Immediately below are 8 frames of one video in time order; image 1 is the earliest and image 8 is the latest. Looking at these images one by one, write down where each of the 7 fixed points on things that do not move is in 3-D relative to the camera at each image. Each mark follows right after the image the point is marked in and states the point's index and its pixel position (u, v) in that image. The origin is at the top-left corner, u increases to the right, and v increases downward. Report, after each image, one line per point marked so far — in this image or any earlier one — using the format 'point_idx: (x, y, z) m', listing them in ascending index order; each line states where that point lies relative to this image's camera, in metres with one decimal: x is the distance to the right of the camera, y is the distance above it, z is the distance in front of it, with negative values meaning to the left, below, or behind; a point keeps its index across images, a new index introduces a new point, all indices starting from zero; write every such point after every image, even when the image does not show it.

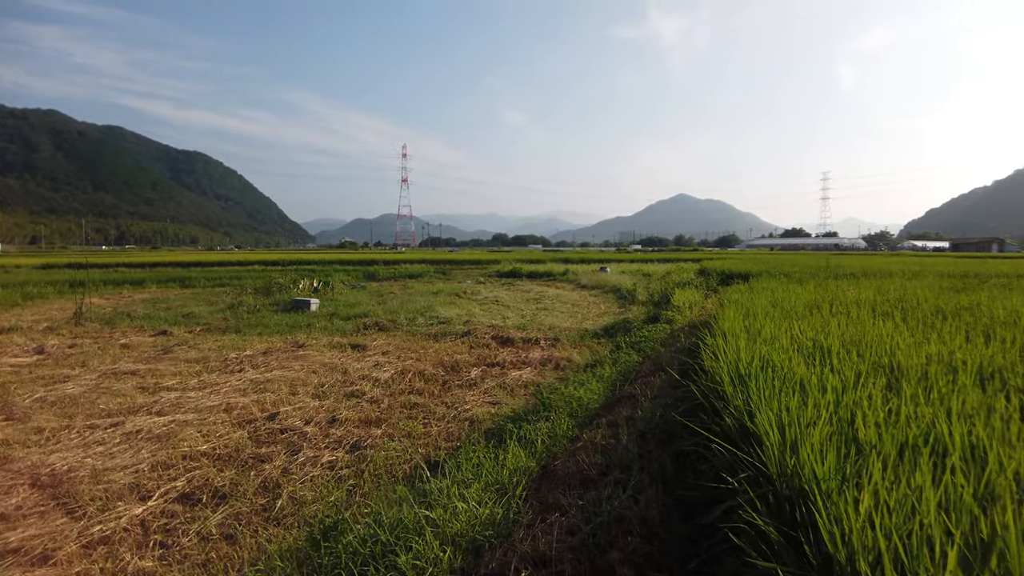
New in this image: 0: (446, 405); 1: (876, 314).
0: (-0.7, -1.1, +4.2) m
1: (+2.7, -0.5, +3.3) m
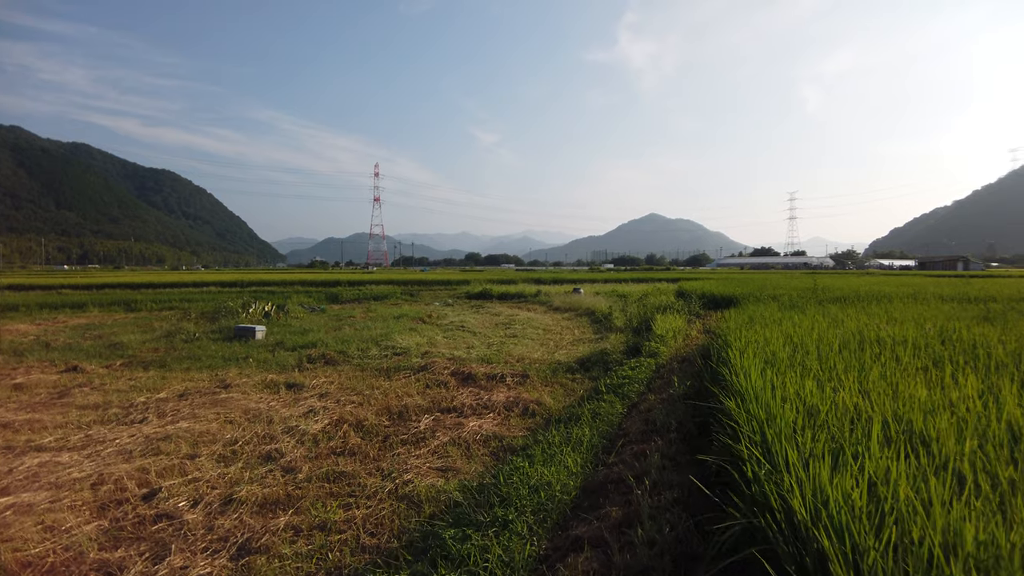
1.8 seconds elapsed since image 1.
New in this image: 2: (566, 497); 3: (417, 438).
0: (-1.0, -1.4, +3.3) m
1: (+2.4, -0.7, +2.6) m
2: (+0.3, -1.4, +2.6) m
3: (-0.9, -1.3, +3.7) m
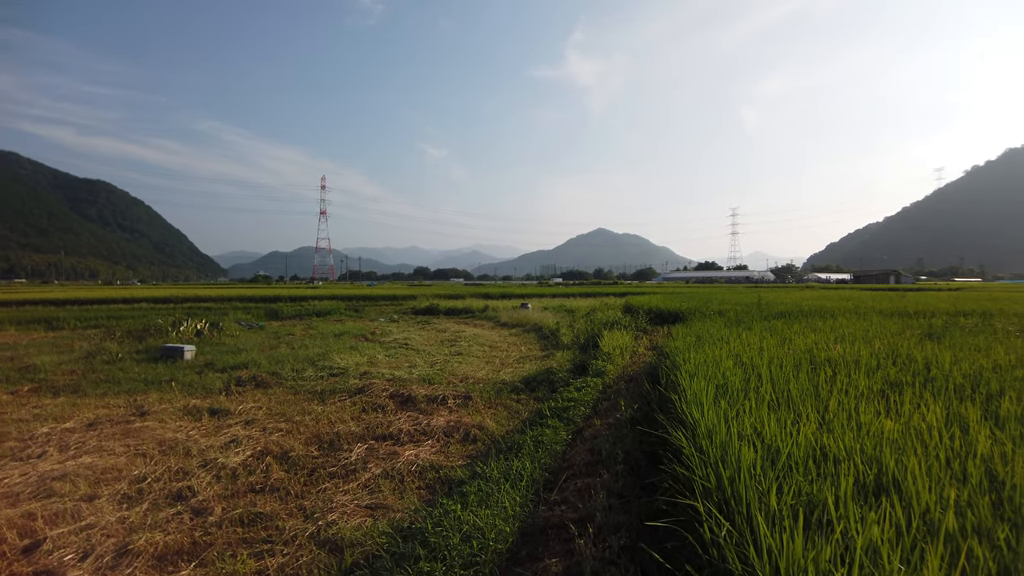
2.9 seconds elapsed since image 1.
0: (-1.4, -1.5, +2.9) m
1: (+2.0, -0.8, +2.6) m
2: (0.0, -1.5, +2.4) m
3: (-1.4, -1.4, +3.4) m
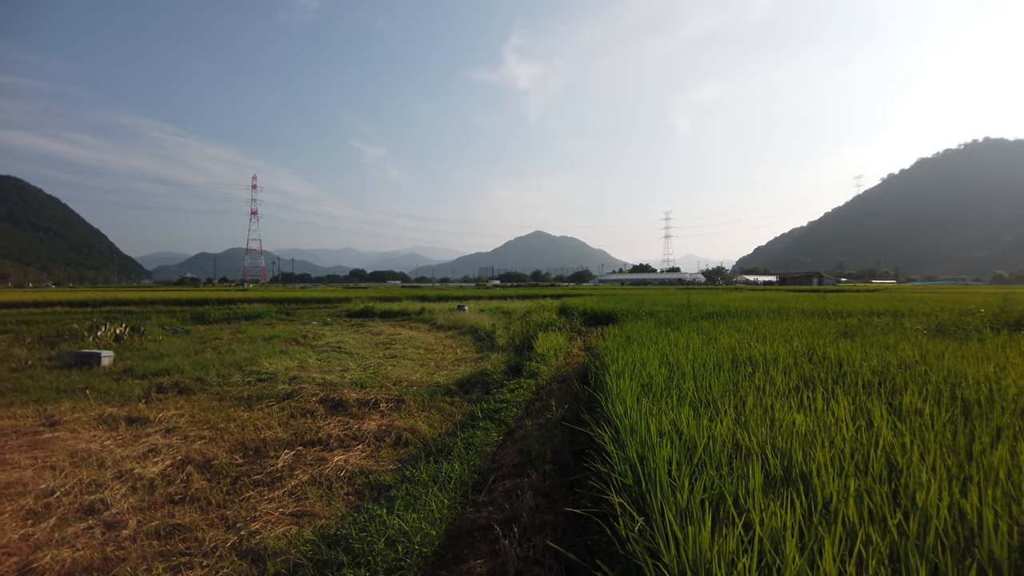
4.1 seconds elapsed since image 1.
0: (-1.9, -1.6, +2.8) m
1: (+1.6, -0.8, +2.7) m
2: (-0.5, -1.5, +2.4) m
3: (-1.9, -1.5, +3.3) m
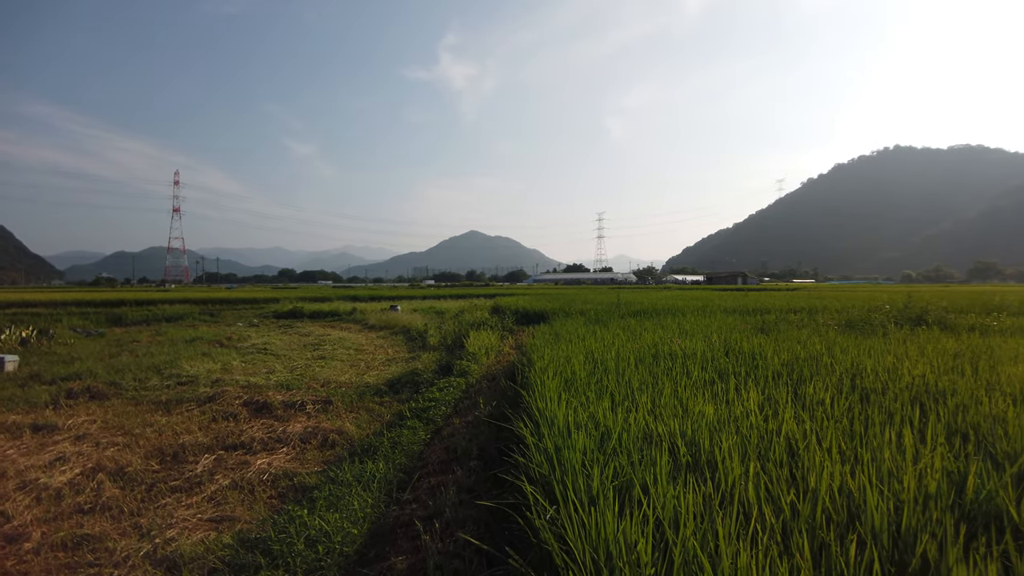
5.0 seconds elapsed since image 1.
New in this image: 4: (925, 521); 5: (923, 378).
0: (-2.4, -1.6, +2.7) m
1: (+1.1, -0.8, +2.8) m
2: (-0.9, -1.5, +2.4) m
3: (-2.4, -1.5, +3.2) m
4: (+2.1, -1.1, +2.2) m
5: (+3.1, -0.7, +3.3) m
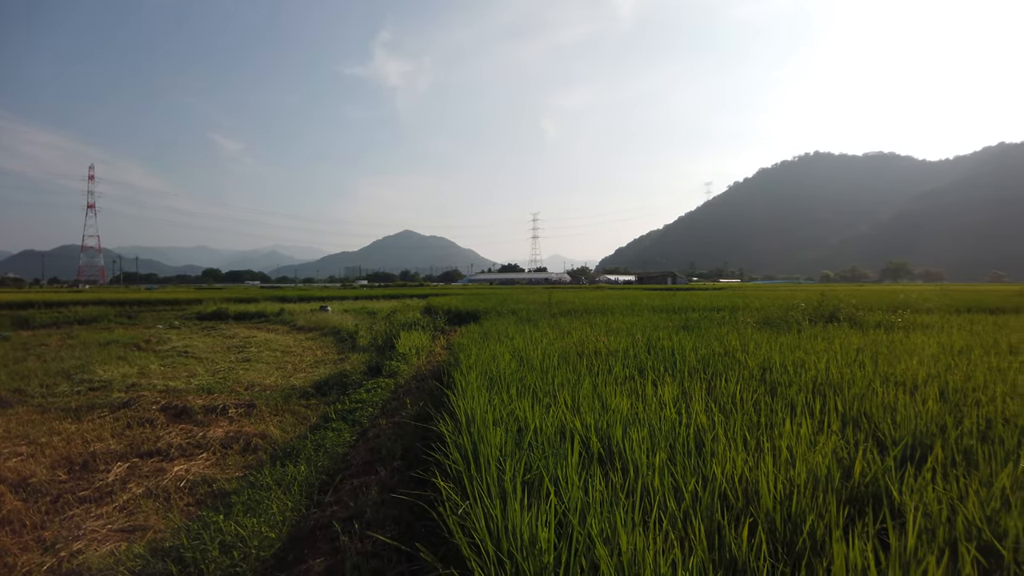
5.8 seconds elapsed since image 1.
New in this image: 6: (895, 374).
0: (-2.9, -1.6, +2.6) m
1: (+0.6, -0.8, +2.9) m
2: (-1.4, -1.5, +2.4) m
3: (-2.9, -1.5, +3.1) m
4: (+1.7, -1.1, +2.4) m
5: (+2.6, -0.7, +3.6) m
6: (+3.2, -0.7, +3.6) m
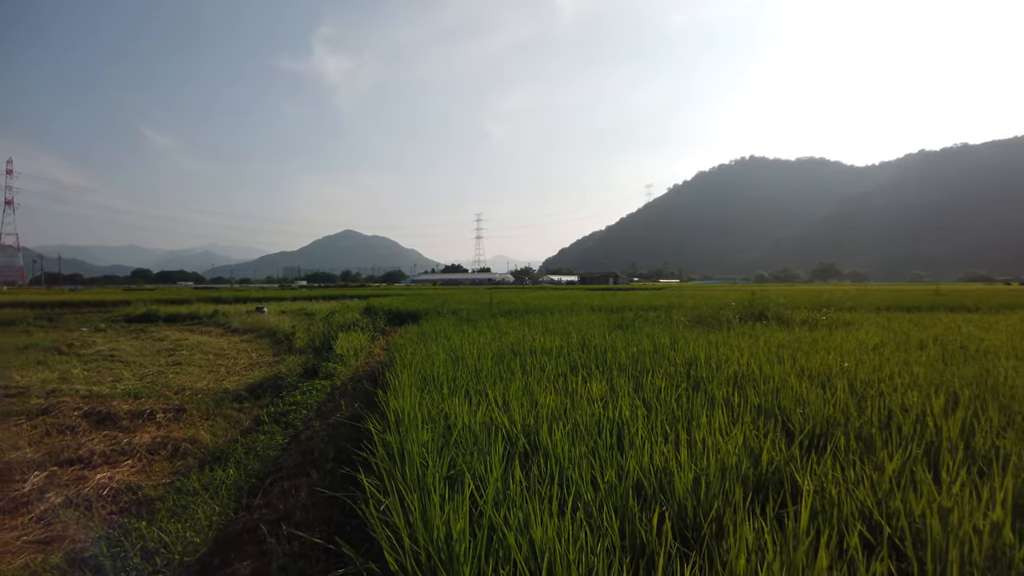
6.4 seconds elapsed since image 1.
0: (-3.3, -1.6, +2.5) m
1: (+0.1, -0.8, +3.0) m
2: (-1.8, -1.5, +2.4) m
3: (-3.4, -1.5, +3.0) m
4: (+1.2, -1.2, +2.5) m
5: (+2.1, -0.7, +3.8) m
6: (+2.7, -0.7, +3.8) m
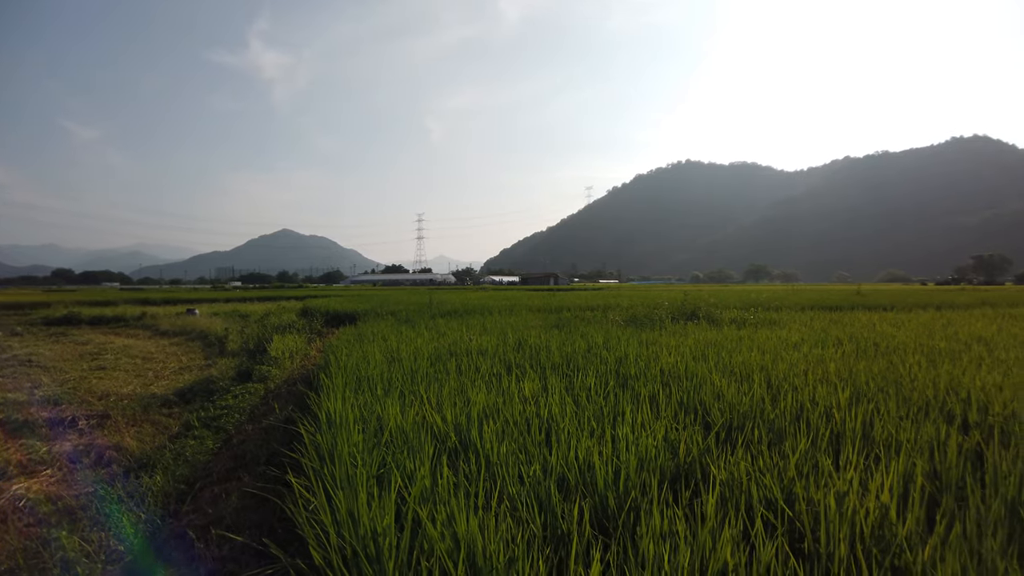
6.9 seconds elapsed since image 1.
0: (-3.8, -1.6, +2.4) m
1: (-0.4, -0.9, +3.1) m
2: (-2.3, -1.6, +2.4) m
3: (-3.9, -1.5, +2.9) m
4: (+0.8, -1.2, +2.7) m
5: (+1.5, -0.7, +4.0) m
6: (+2.1, -0.7, +4.1) m
